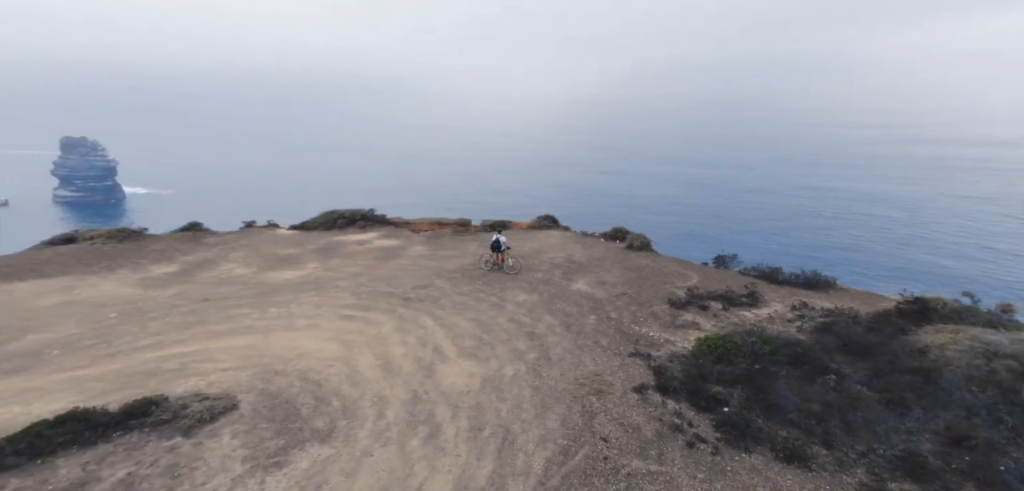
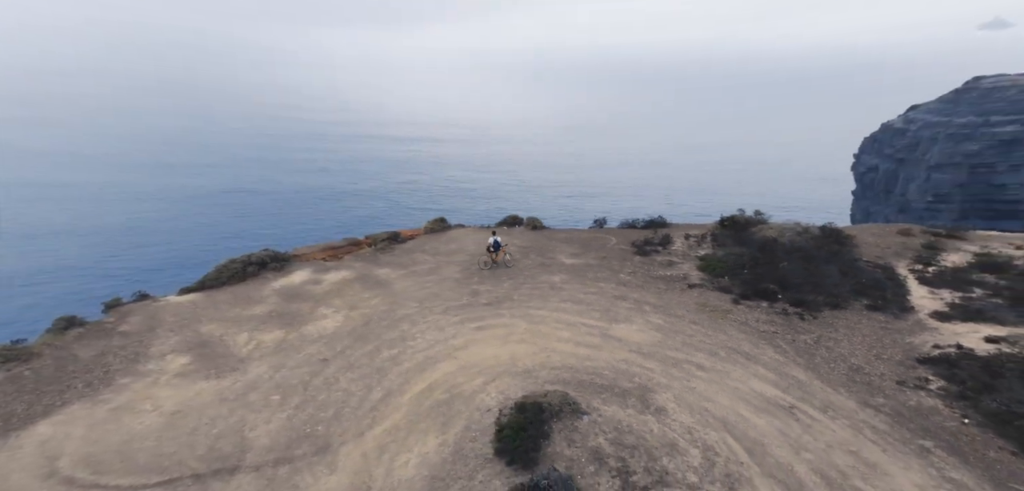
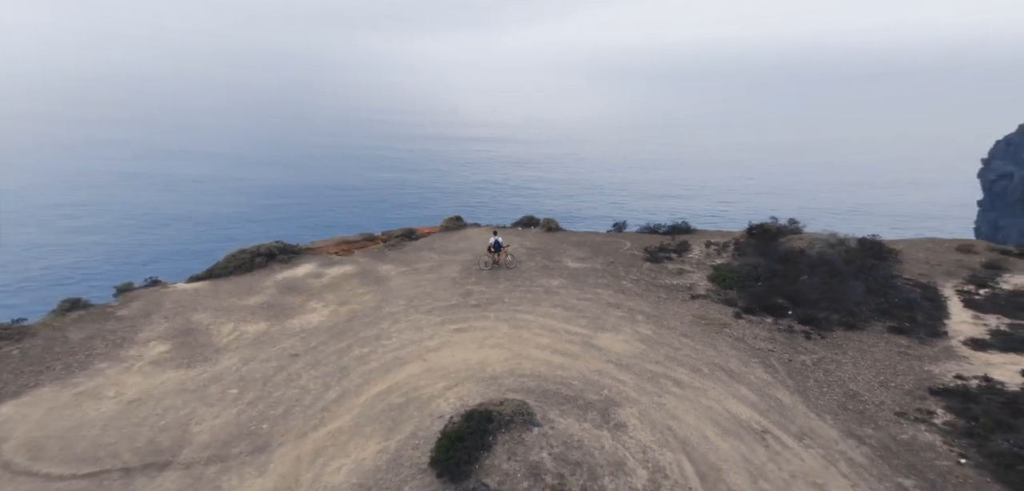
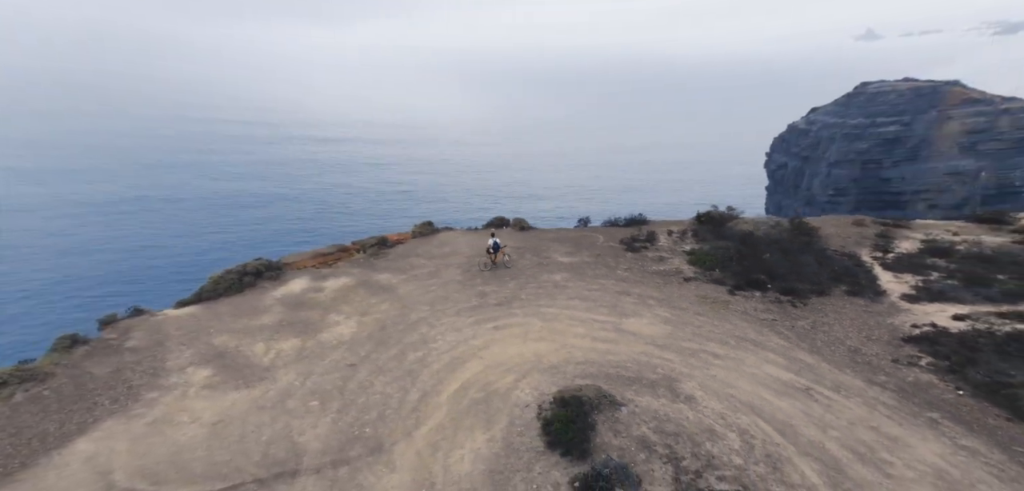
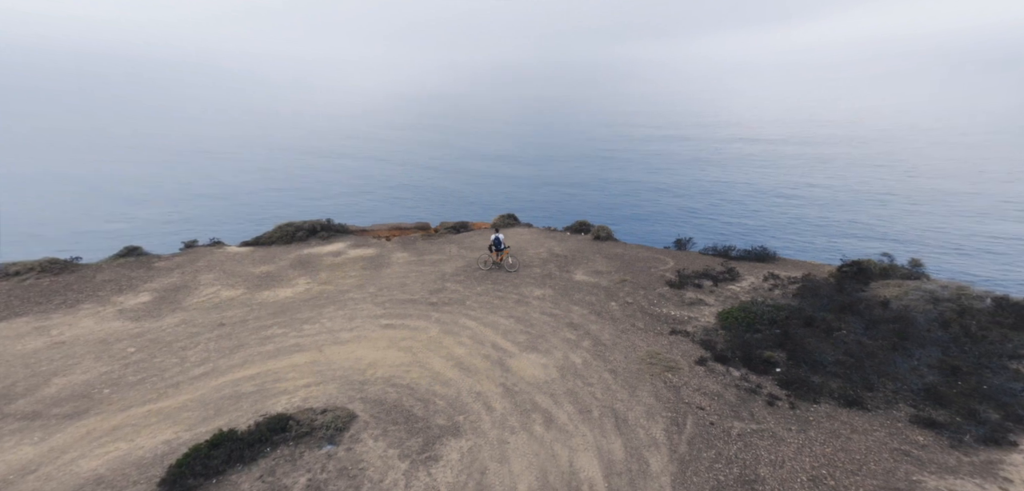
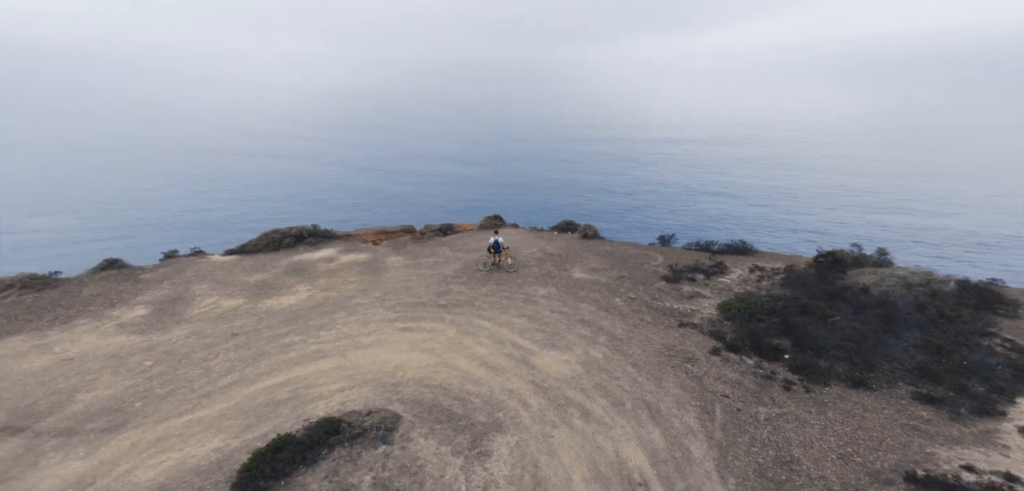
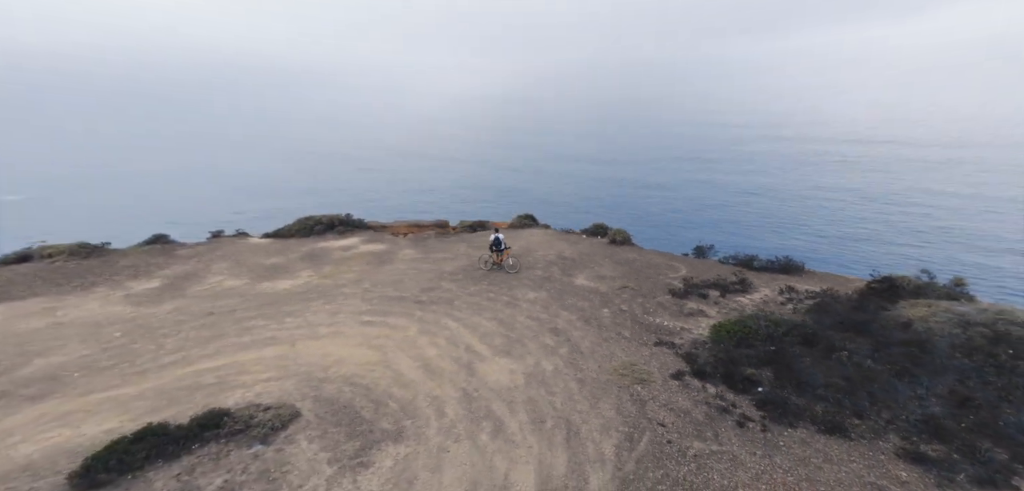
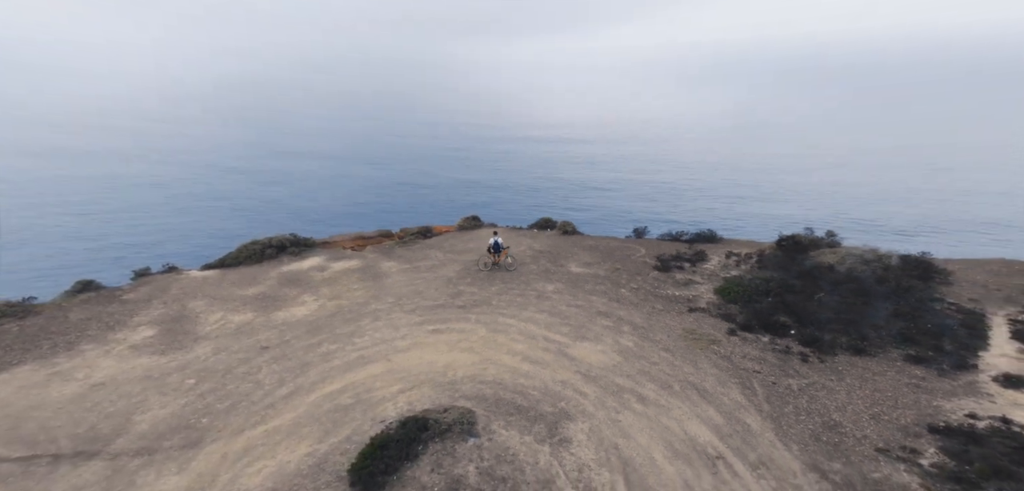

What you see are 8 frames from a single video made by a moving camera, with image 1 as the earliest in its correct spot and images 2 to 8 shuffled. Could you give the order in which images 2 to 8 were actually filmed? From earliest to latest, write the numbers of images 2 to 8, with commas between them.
7, 5, 6, 8, 3, 2, 4
